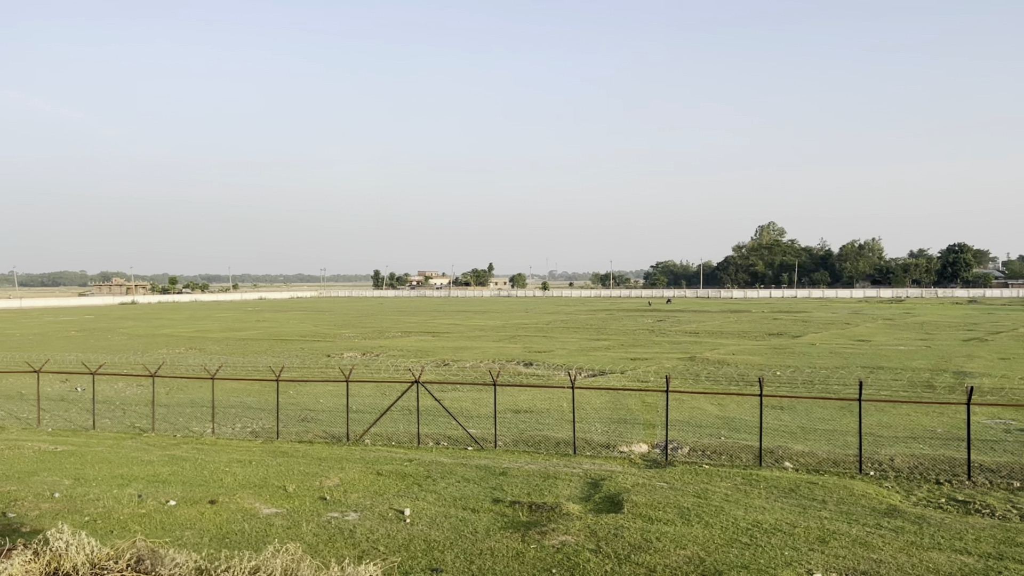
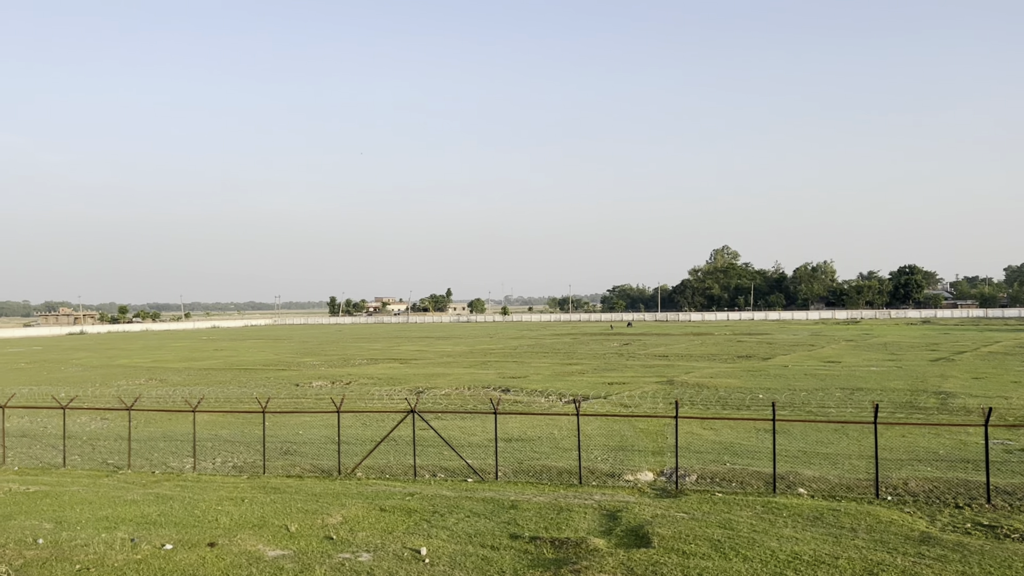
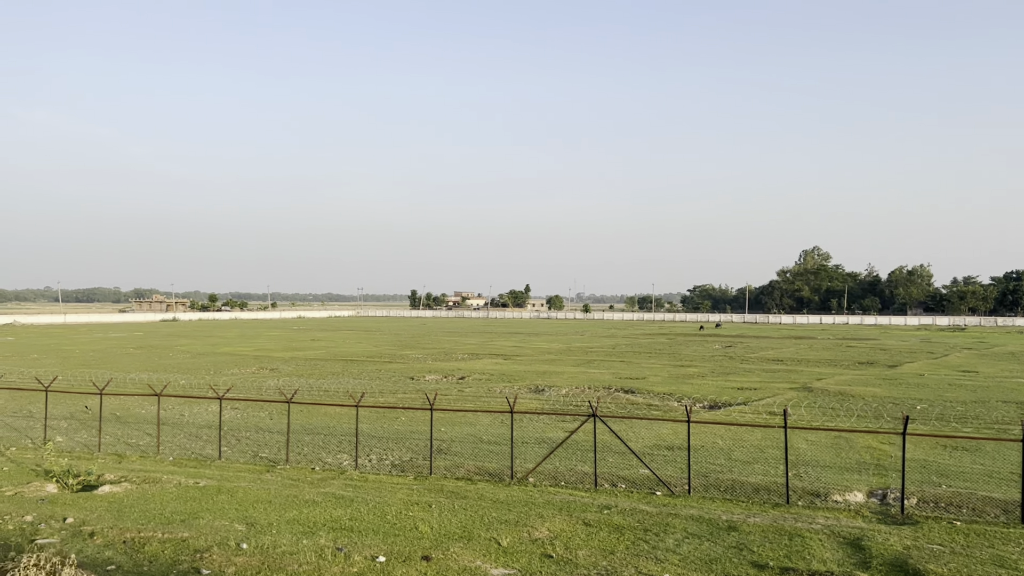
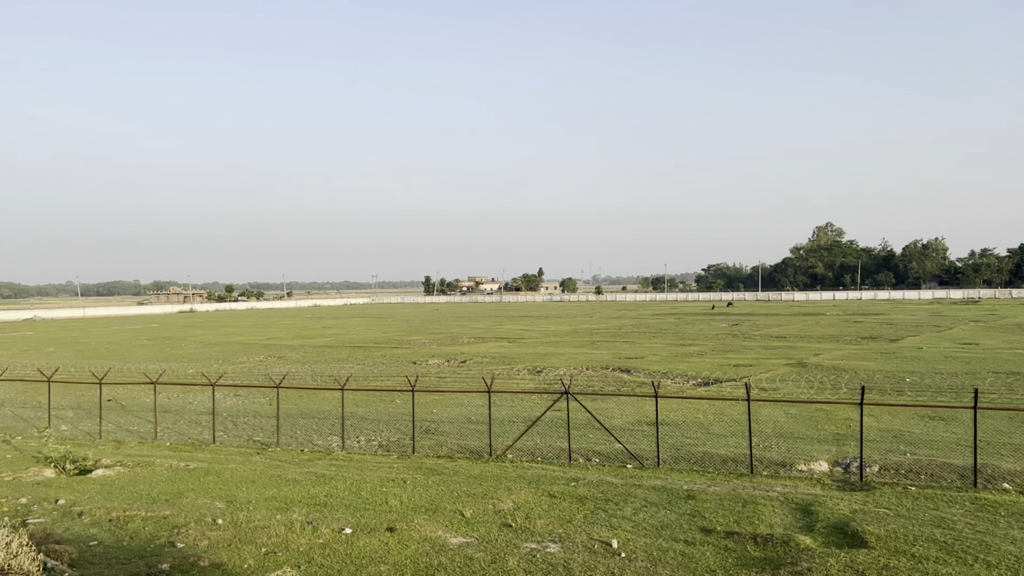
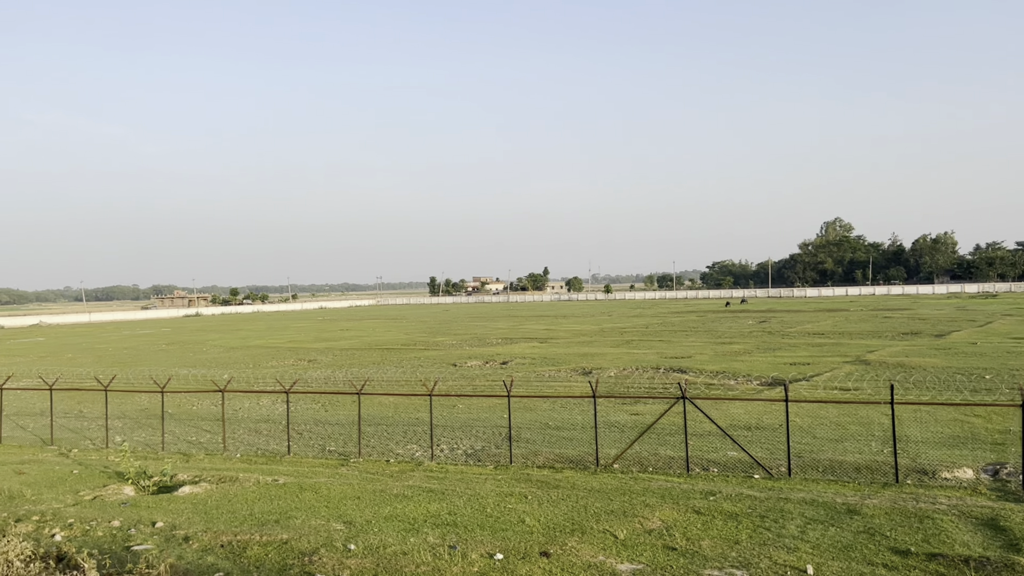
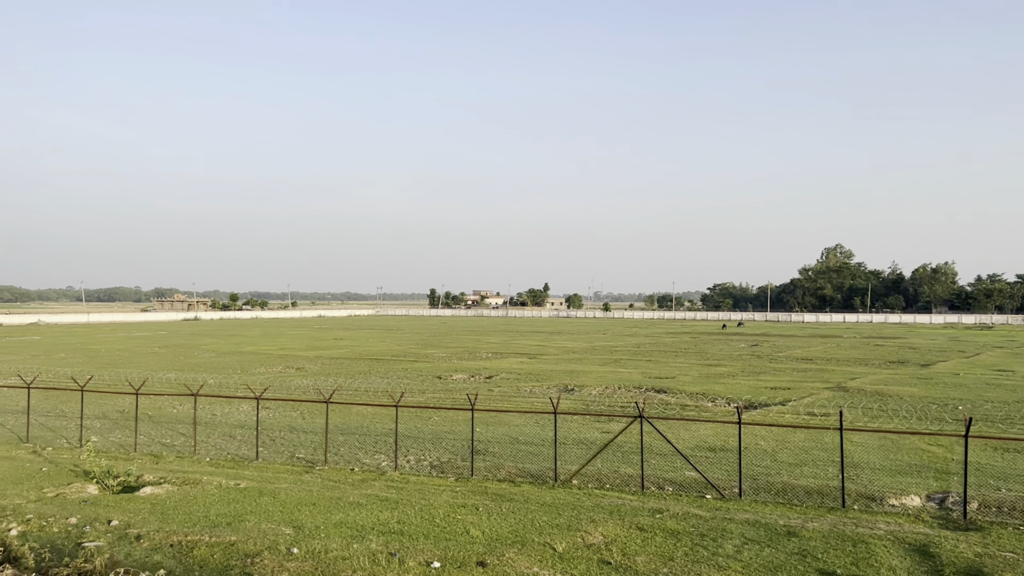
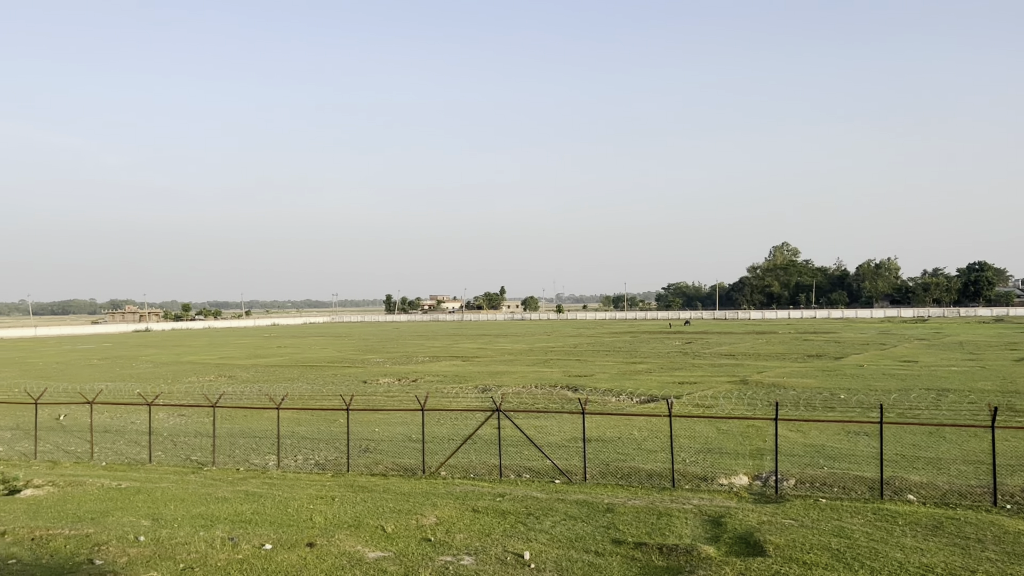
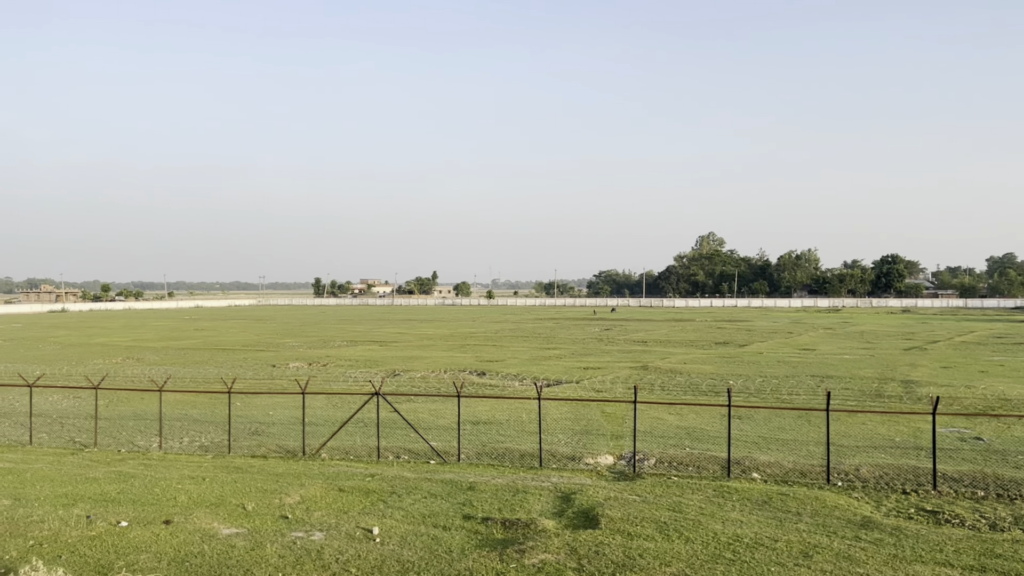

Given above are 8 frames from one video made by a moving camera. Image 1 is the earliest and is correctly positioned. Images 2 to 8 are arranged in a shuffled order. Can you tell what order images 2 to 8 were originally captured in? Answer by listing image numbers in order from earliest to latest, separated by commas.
8, 2, 7, 4, 3, 6, 5
